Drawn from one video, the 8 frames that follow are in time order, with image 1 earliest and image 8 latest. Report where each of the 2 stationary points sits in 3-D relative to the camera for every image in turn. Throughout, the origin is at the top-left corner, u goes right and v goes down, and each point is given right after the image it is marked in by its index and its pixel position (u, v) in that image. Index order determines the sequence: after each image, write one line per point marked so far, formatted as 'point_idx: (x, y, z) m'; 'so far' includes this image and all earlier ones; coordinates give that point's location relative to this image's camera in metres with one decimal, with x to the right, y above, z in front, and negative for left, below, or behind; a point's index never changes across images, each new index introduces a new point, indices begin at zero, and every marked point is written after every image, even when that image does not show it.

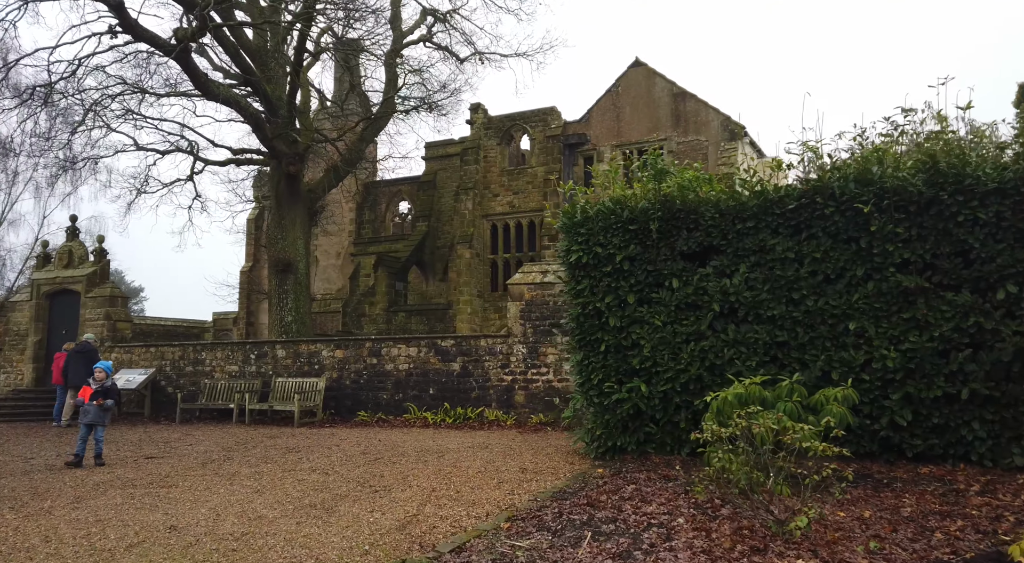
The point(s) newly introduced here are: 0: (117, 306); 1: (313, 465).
0: (-8.8, -0.6, +15.8) m
1: (-2.1, -2.0, +8.2) m
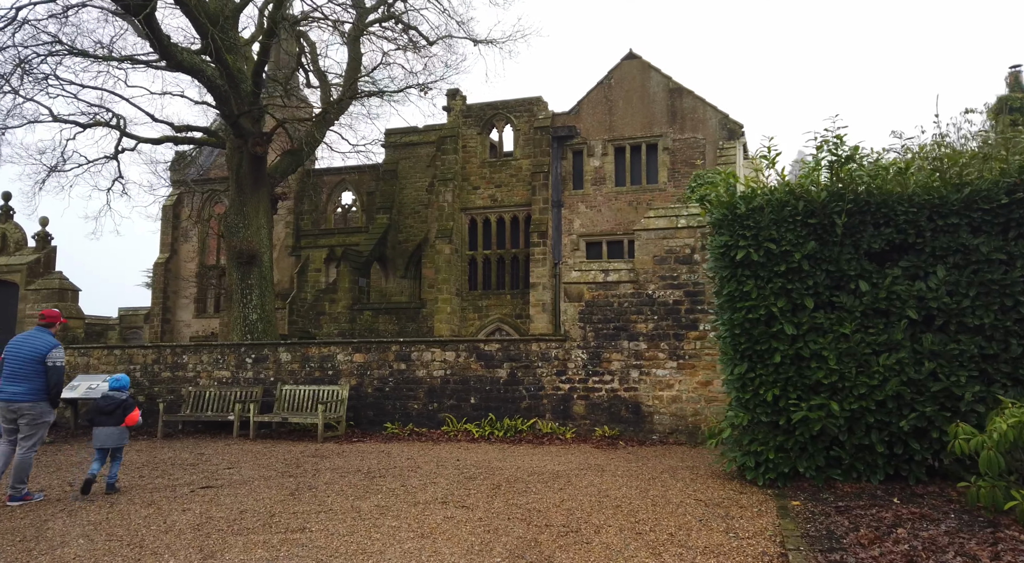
0: (-8.2, -0.4, +13.5) m
1: (-0.7, -1.9, +6.8) m
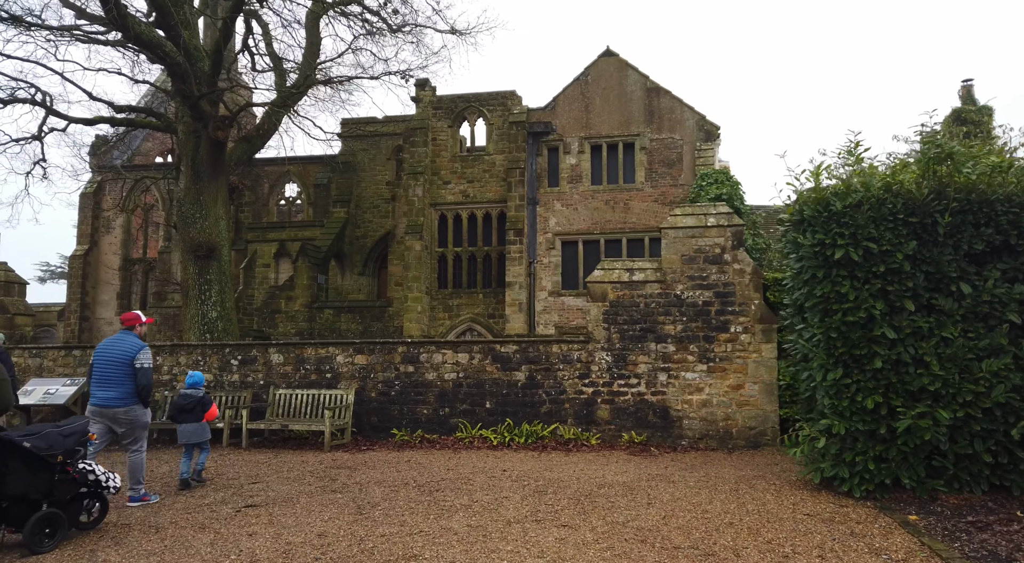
0: (-8.0, -0.2, +12.1) m
1: (+0.1, -1.9, +6.2) m
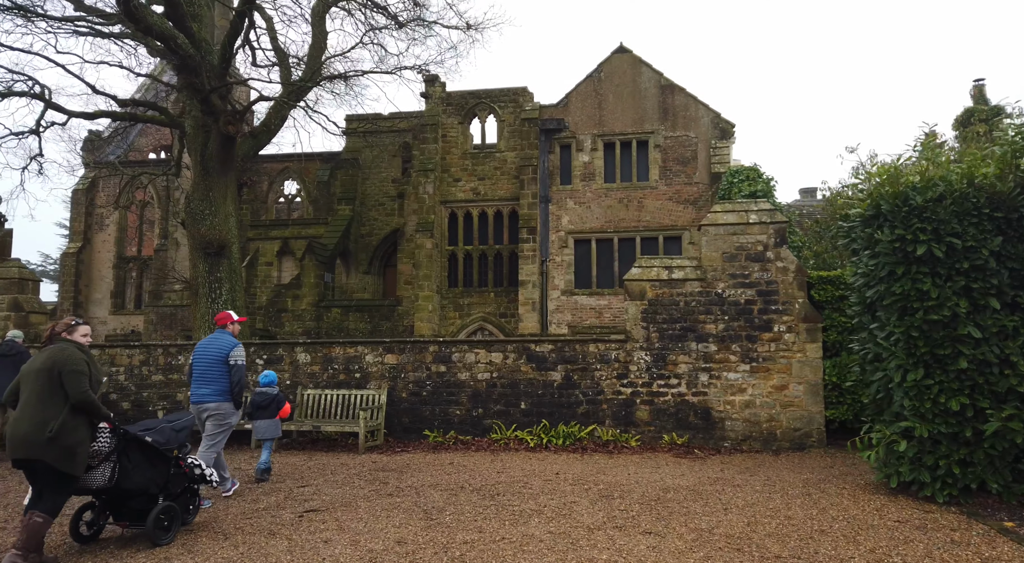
0: (-7.5, -0.2, +11.7) m
1: (+0.7, -1.9, +5.9) m
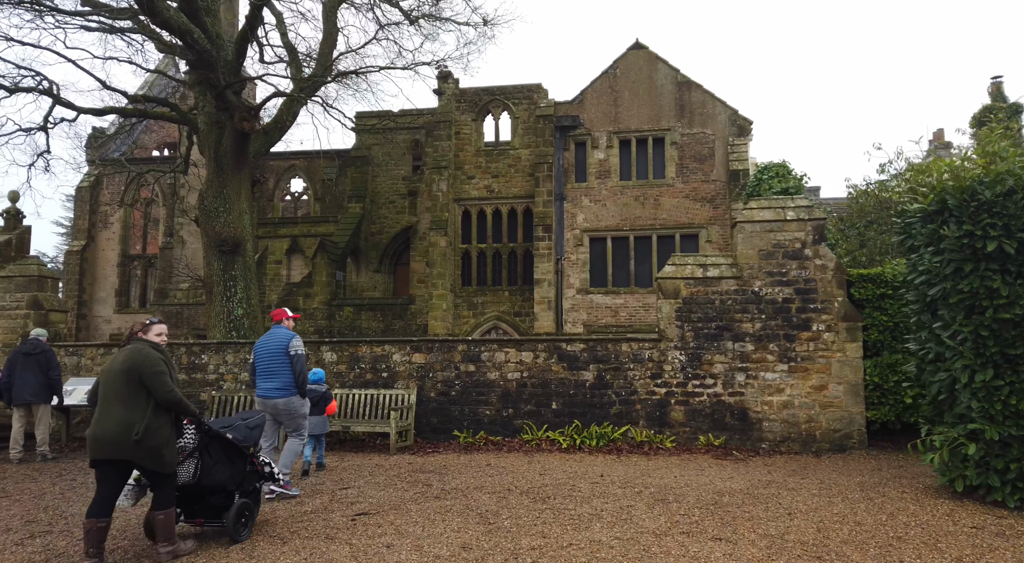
0: (-7.1, -0.1, +11.5) m
1: (+1.2, -1.9, +5.7) m
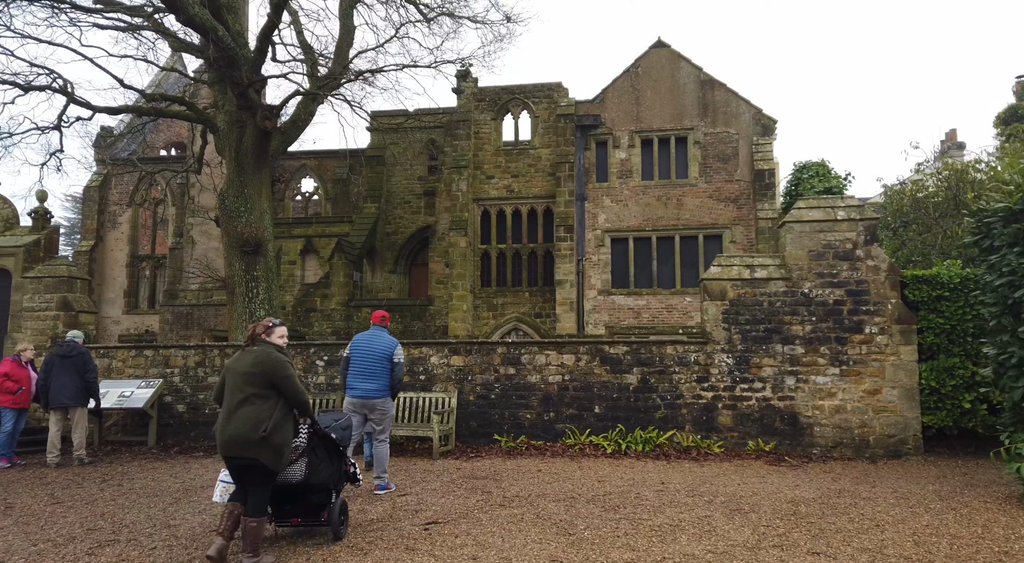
0: (-6.5, -0.1, +11.2) m
1: (+1.8, -1.9, +5.5) m
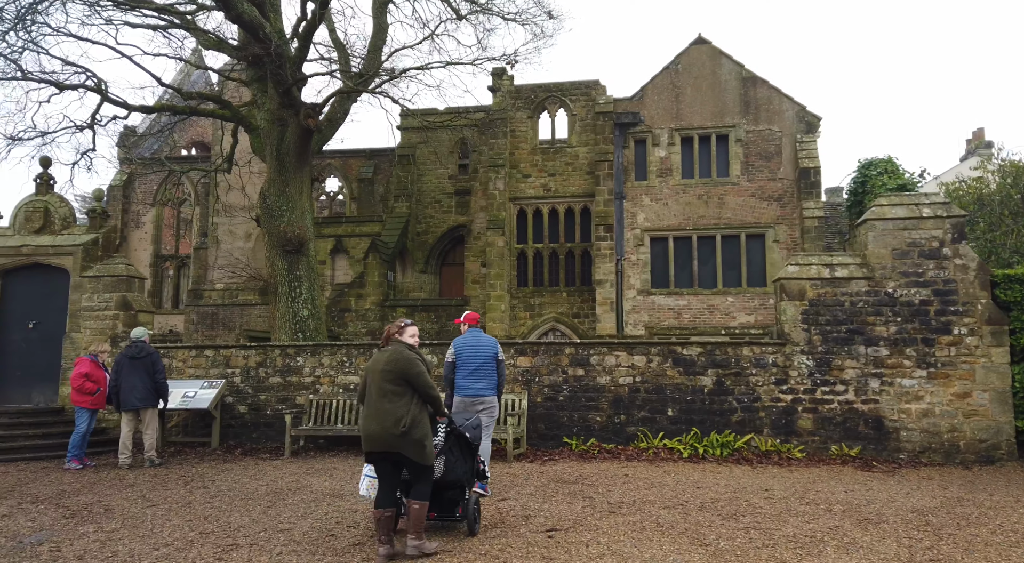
0: (-5.5, -0.1, +11.0) m
1: (+2.7, -1.9, +5.2) m
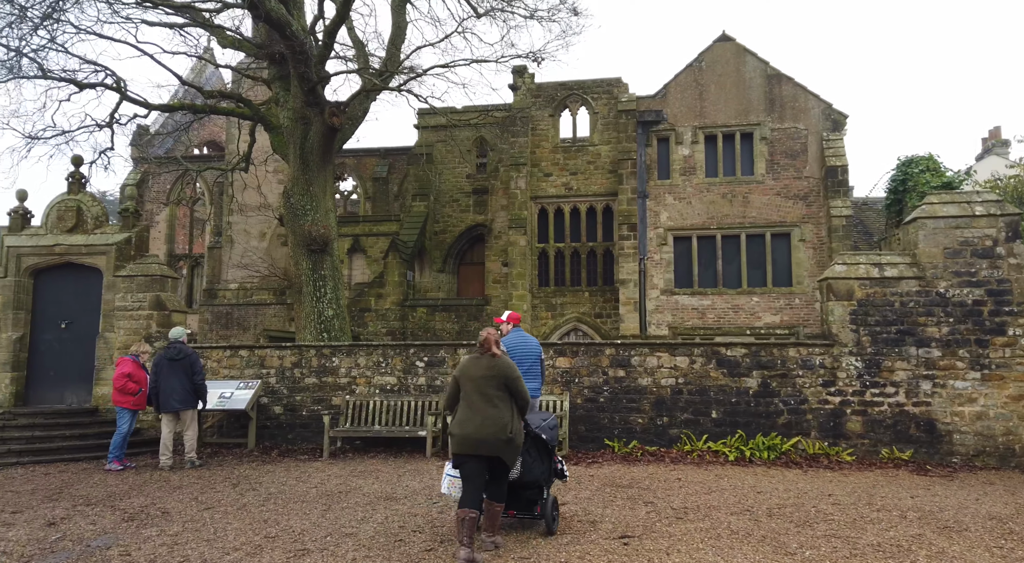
0: (-5.0, -0.1, +10.8) m
1: (+3.2, -1.9, +5.0) m
